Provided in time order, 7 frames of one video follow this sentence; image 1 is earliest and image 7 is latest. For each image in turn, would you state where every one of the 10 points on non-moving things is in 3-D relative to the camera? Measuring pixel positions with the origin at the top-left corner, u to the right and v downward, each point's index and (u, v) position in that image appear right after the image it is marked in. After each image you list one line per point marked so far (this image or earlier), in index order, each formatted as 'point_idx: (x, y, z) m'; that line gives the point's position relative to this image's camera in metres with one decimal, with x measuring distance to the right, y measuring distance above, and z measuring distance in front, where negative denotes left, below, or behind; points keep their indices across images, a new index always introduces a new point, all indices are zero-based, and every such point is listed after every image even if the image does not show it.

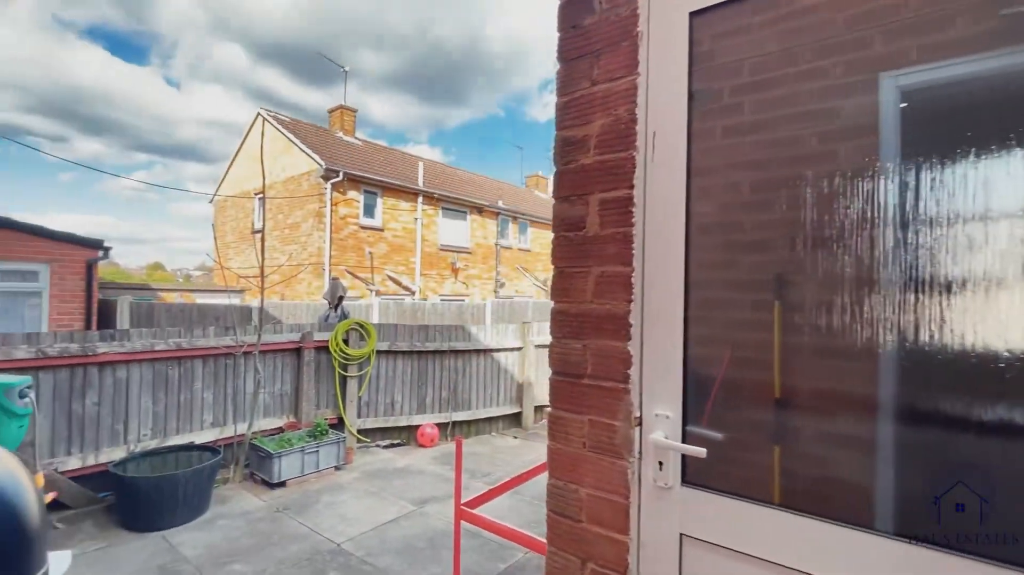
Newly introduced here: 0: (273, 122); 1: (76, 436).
0: (-7.4, +5.1, +14.8) m
1: (-3.5, -1.2, +3.8) m
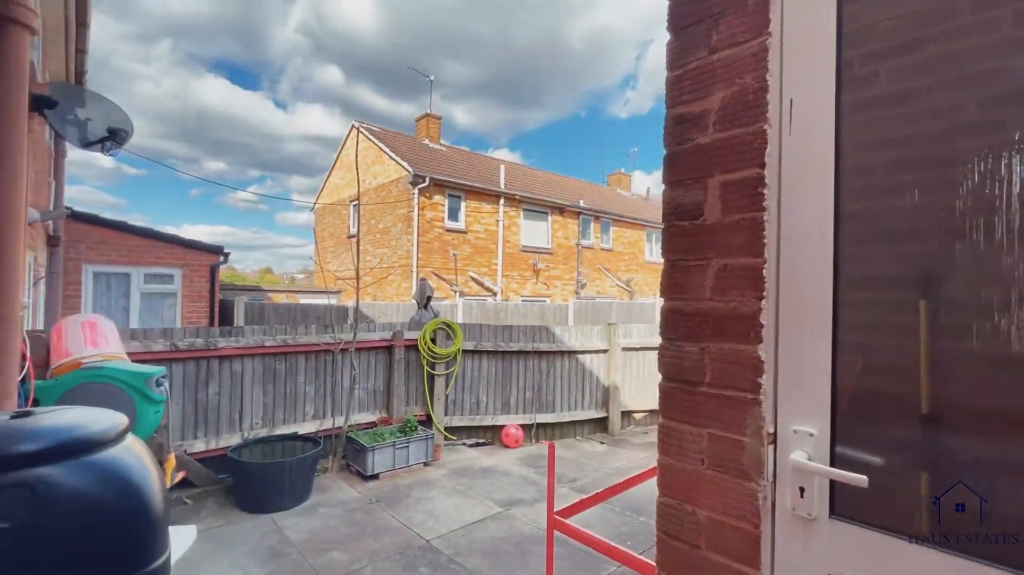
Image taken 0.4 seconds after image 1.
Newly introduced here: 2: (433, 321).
0: (-4.8, +5.1, +15.7) m
1: (-2.7, -1.2, +4.2) m
2: (-0.9, -0.4, +5.4) m
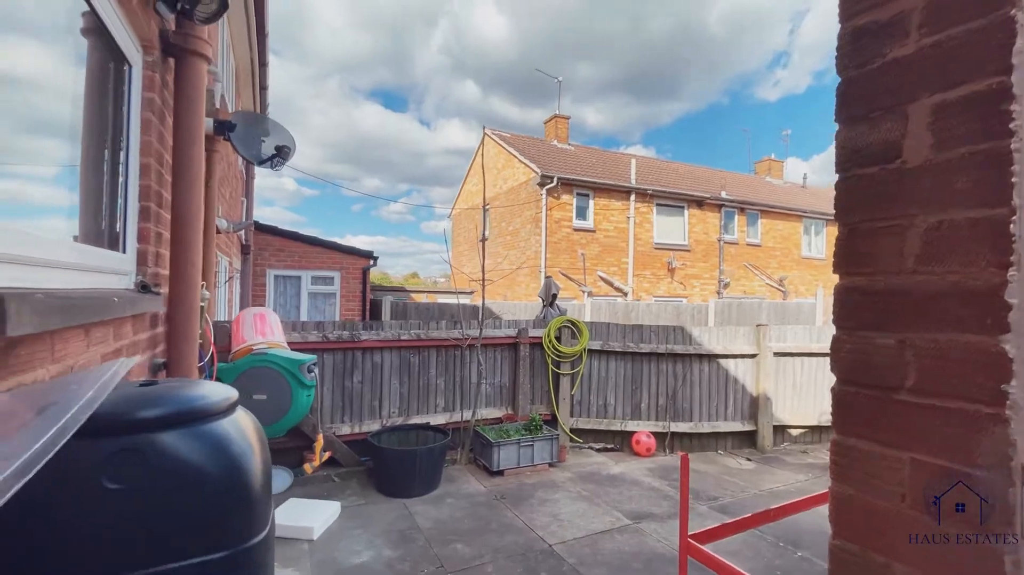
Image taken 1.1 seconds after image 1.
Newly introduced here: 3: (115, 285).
0: (-0.5, +5.0, +16.3) m
1: (-1.6, -1.2, +4.6) m
2: (+0.5, -0.3, +5.3) m
3: (-1.7, 0.0, +2.1) m
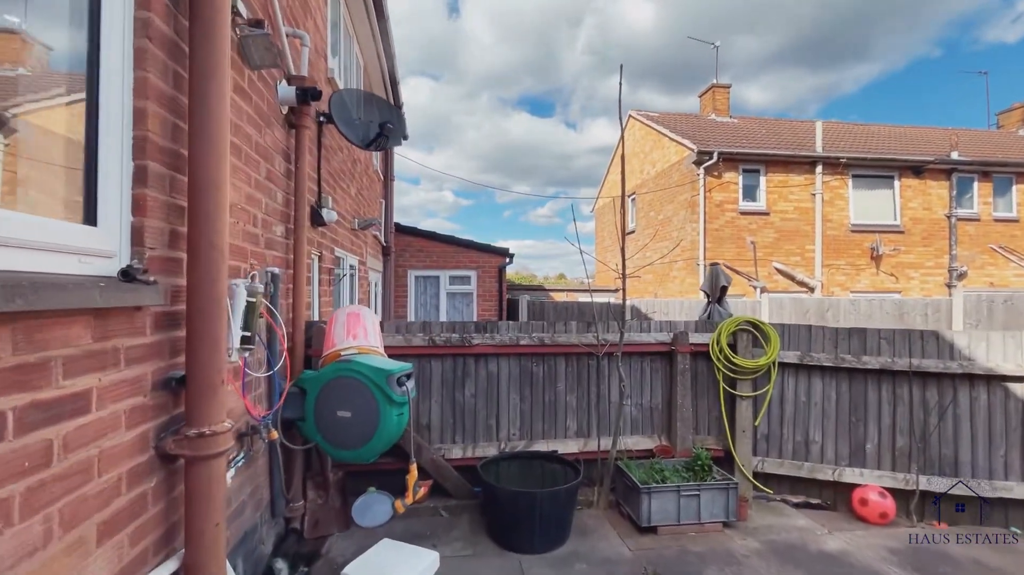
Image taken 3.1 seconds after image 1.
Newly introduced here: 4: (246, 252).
0: (+4.1, +5.1, +14.7) m
1: (-0.4, -1.1, +3.8) m
2: (+1.8, -0.3, +3.9) m
3: (-1.3, +0.1, +1.5) m
4: (-1.4, +0.2, +2.6) m
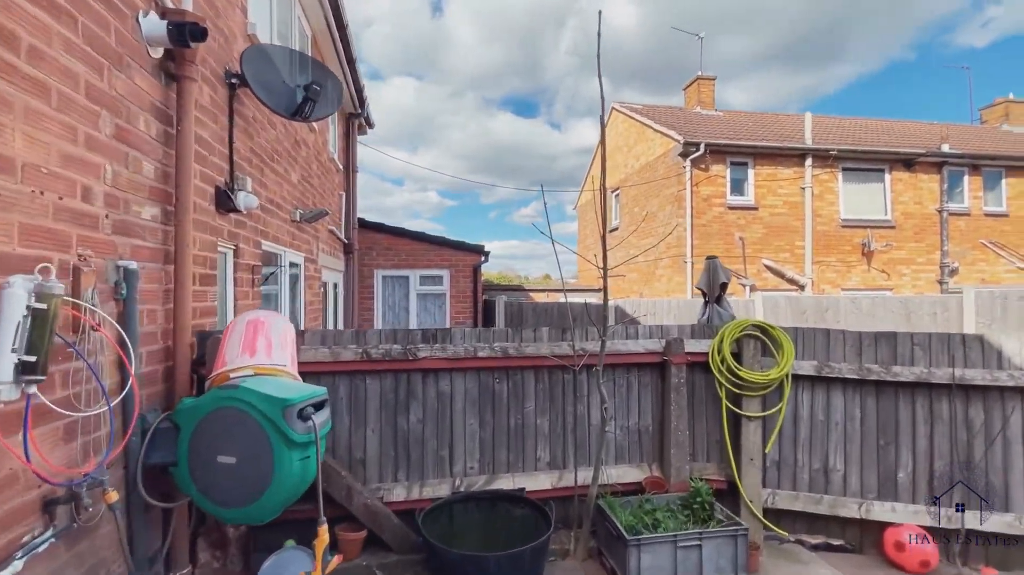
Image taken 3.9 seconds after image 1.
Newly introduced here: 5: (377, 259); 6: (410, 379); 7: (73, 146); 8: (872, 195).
0: (+3.4, +5.1, +14.1) m
1: (-0.7, -1.1, +3.1) m
2: (+1.5, -0.2, +3.2) m
3: (-1.6, +0.1, +0.7) m
4: (-1.7, +0.2, +1.8) m
5: (-2.6, +0.6, +9.4) m
6: (-0.7, -0.6, +3.1) m
7: (-1.7, +0.5, +1.8) m
8: (+9.0, +2.3, +11.9) m
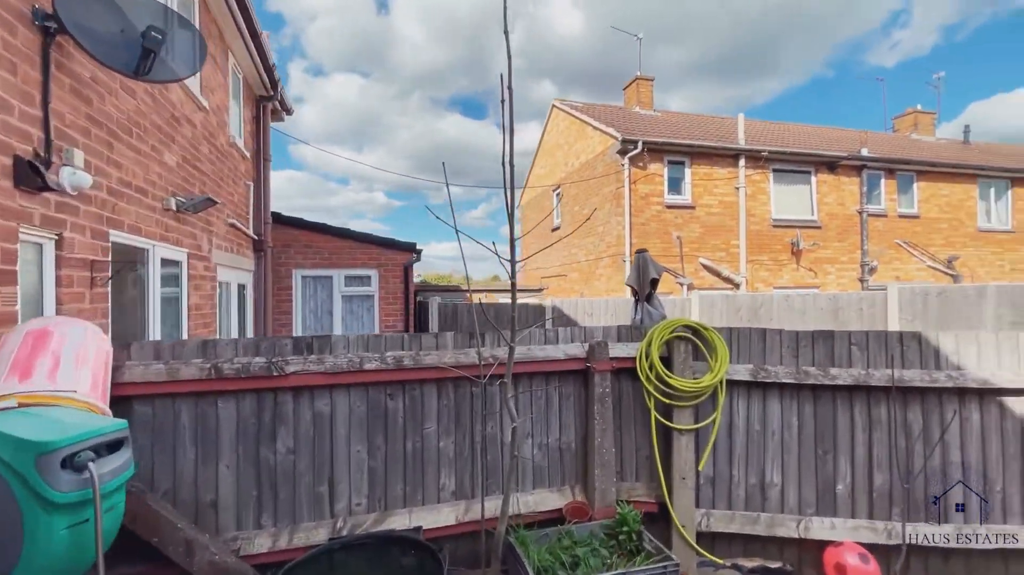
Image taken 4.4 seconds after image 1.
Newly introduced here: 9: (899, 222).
0: (+1.6, +5.2, +13.8) m
1: (-1.3, -1.1, +2.5) m
2: (+0.9, -0.2, +2.8) m
3: (-1.9, +0.1, 0.0) m
4: (-2.1, +0.2, +1.1) m
5: (-3.9, +0.5, +8.5) m
6: (-1.2, -0.6, +2.5) m
7: (-2.1, +0.6, +1.1) m
8: (+7.4, +2.4, +12.3) m
9: (+10.4, +1.8, +12.9) m
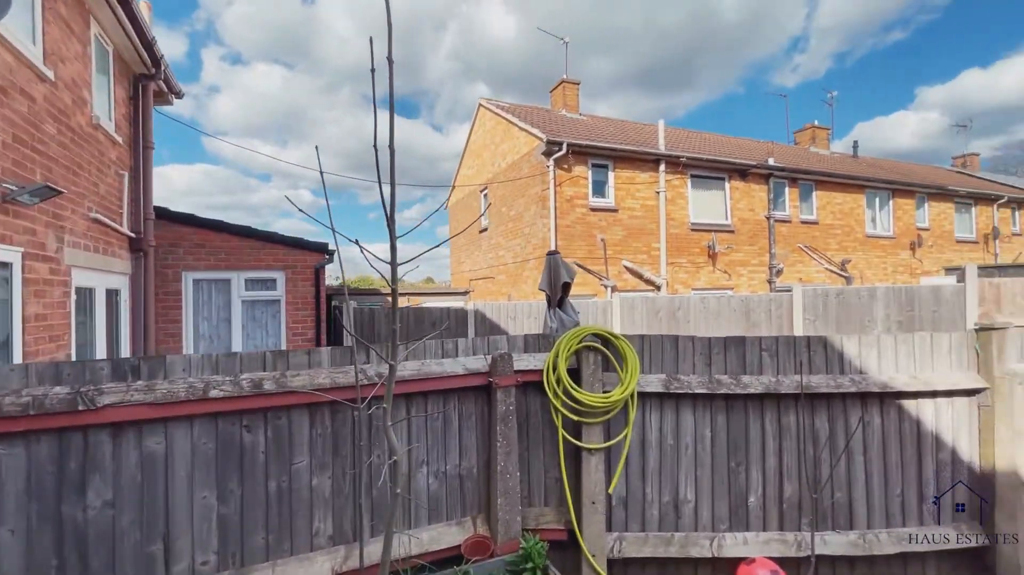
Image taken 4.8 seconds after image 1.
0: (-0.5, +5.1, +13.6) m
1: (-1.8, -1.1, +1.9) m
2: (+0.3, -0.2, +2.6) m
3: (-2.0, 0.0, -0.6) m
4: (-2.4, +0.2, +0.5) m
5: (-5.2, +0.5, +7.6) m
6: (-1.7, -0.6, +1.9) m
7: (-2.4, +0.5, +0.5) m
8: (+5.5, +2.3, +12.9) m
9: (+8.4, +1.7, +13.8) m
